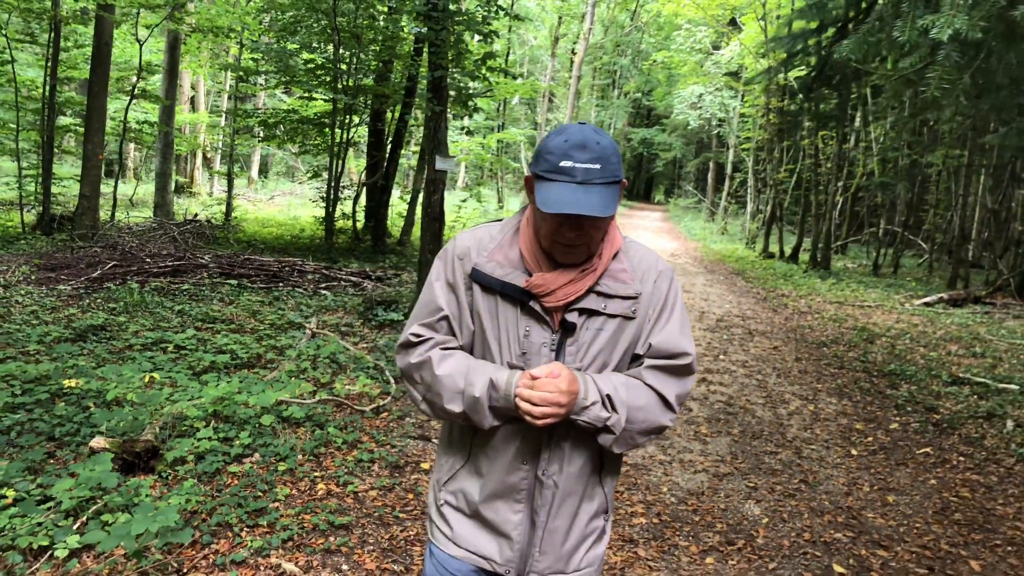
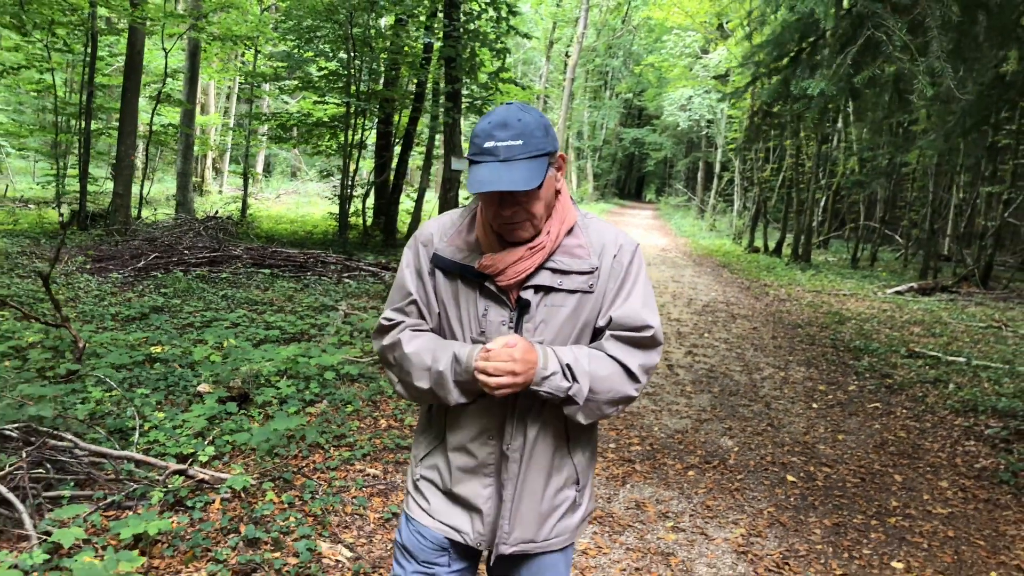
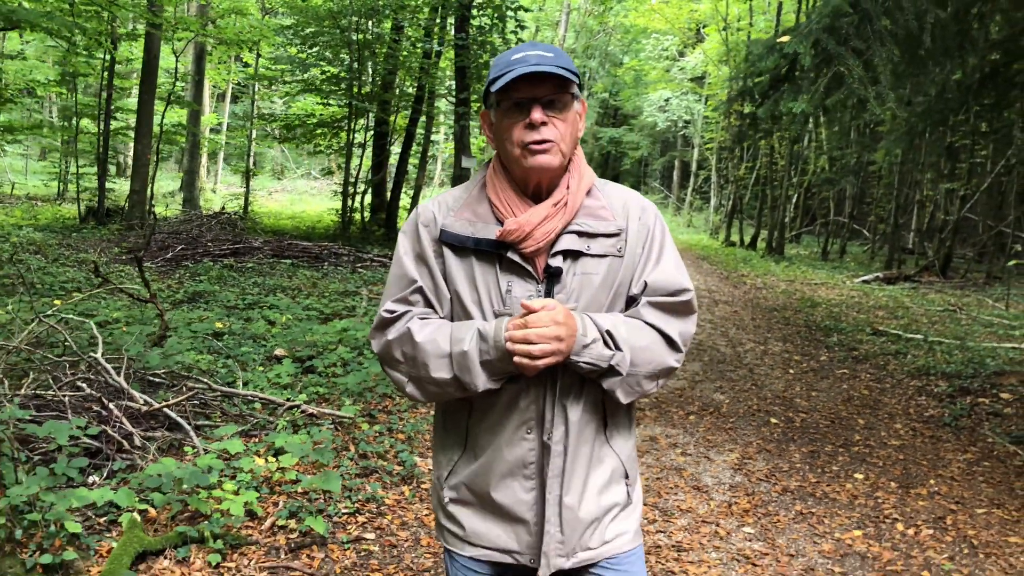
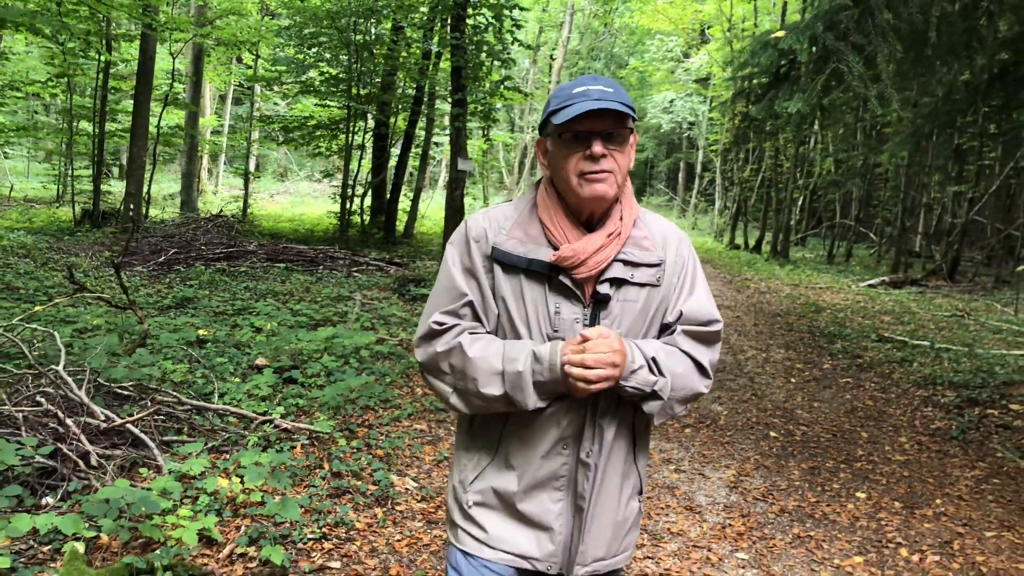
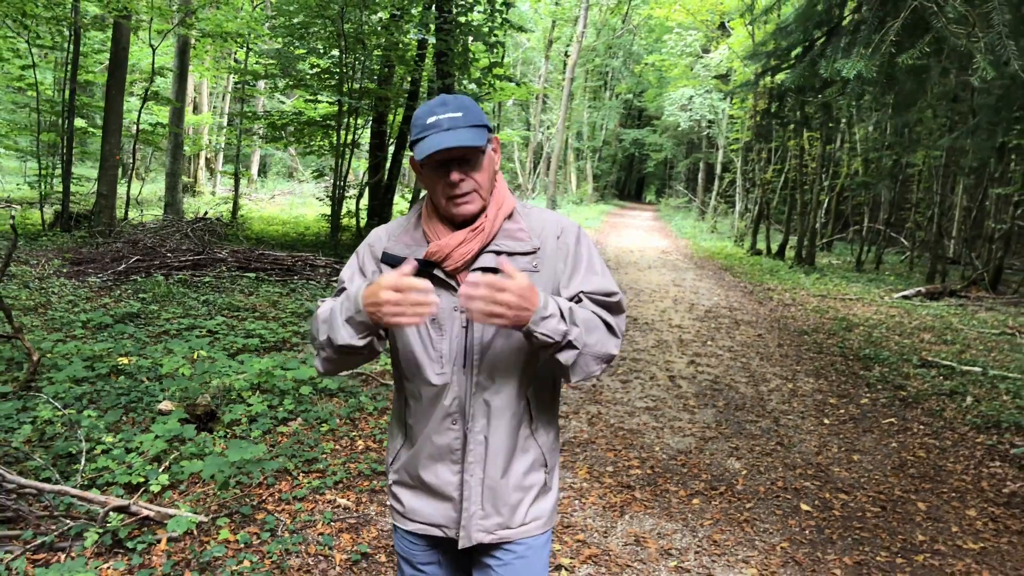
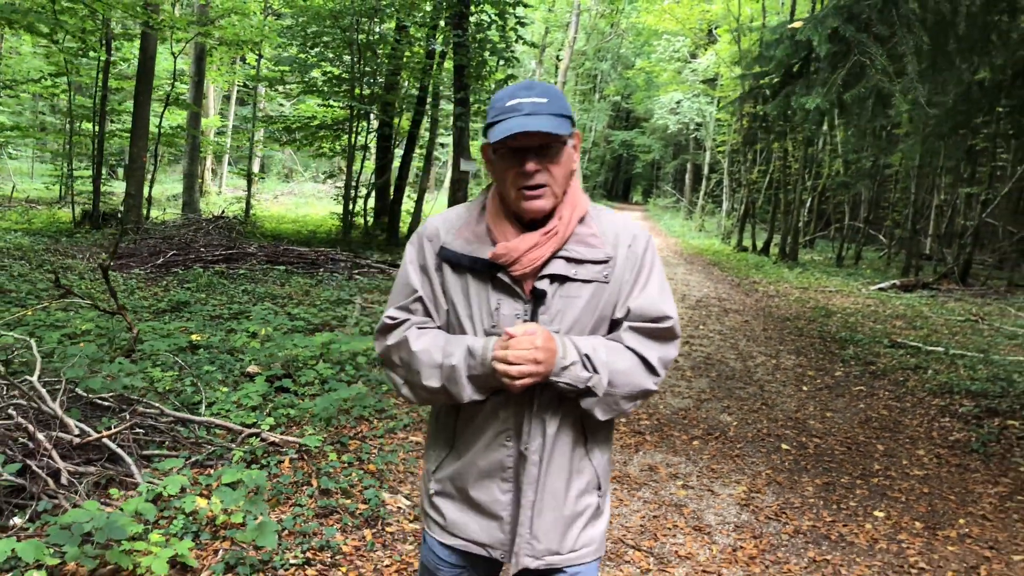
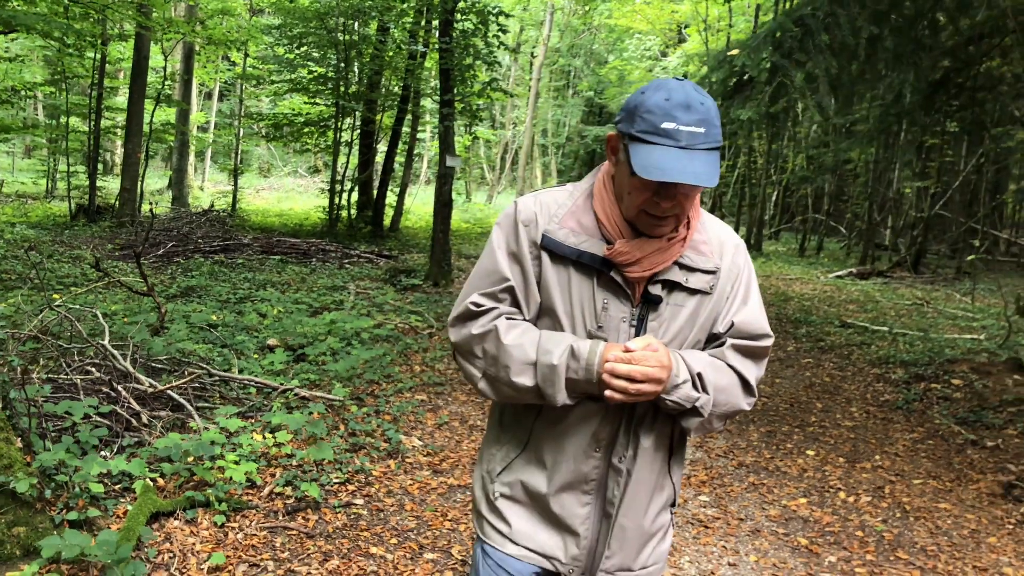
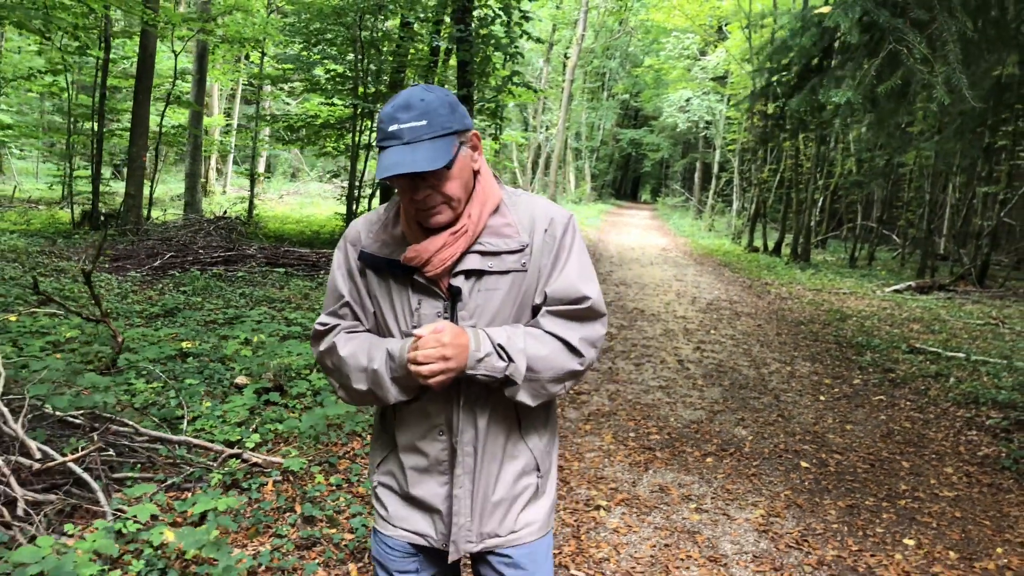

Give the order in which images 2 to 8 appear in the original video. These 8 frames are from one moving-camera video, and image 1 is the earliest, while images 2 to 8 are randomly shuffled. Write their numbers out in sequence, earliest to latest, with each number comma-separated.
5, 2, 8, 6, 4, 3, 7
